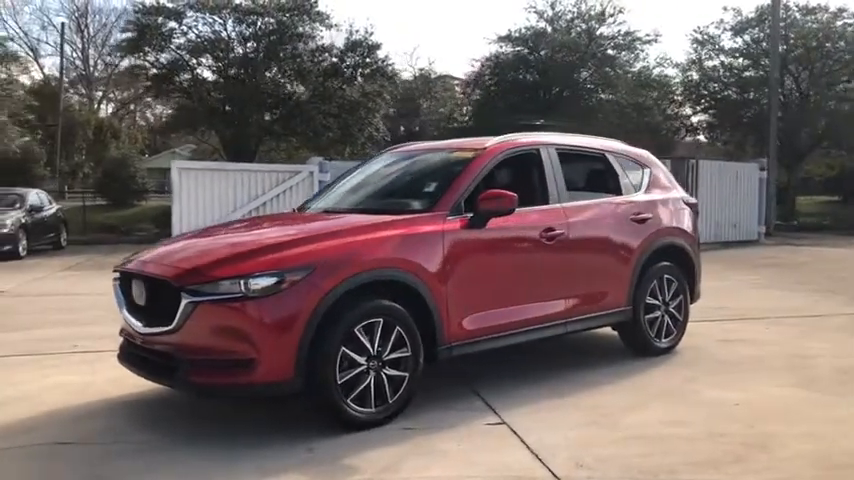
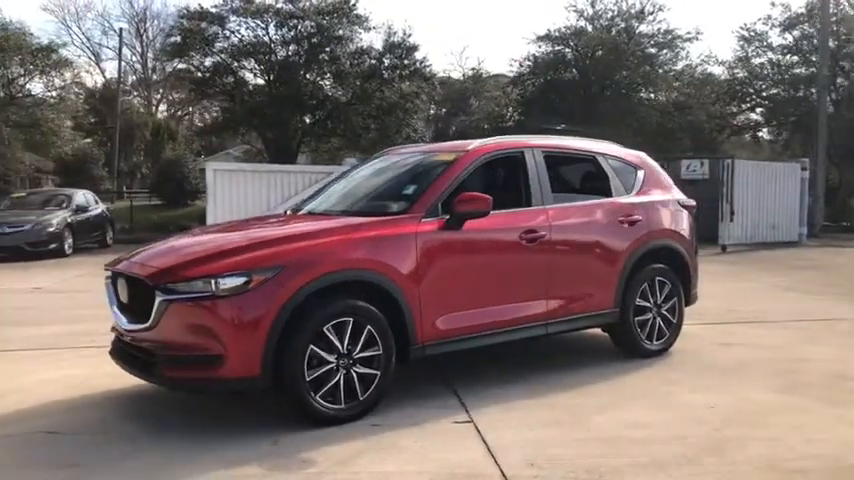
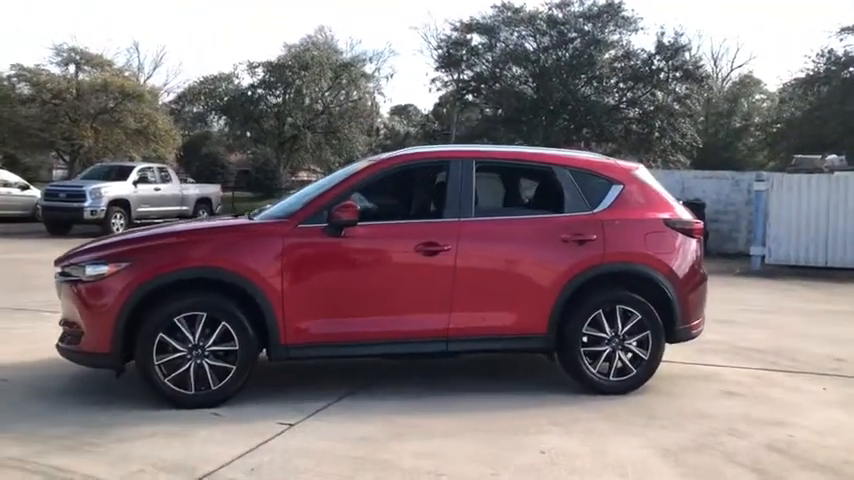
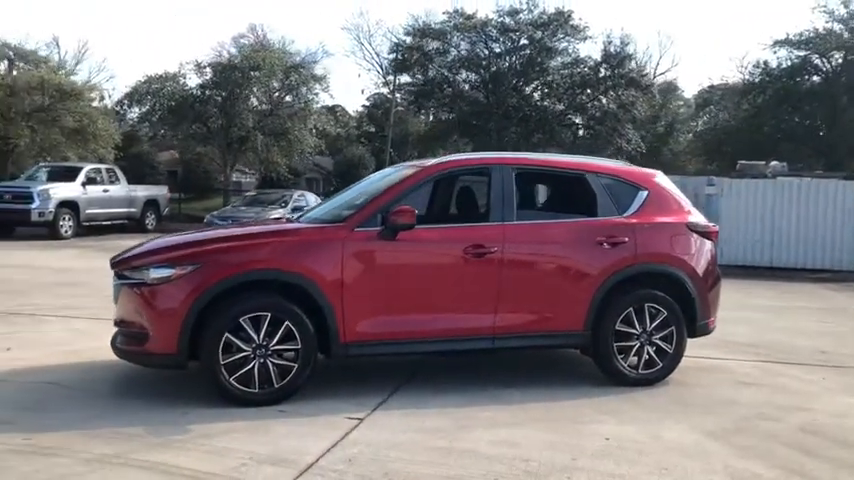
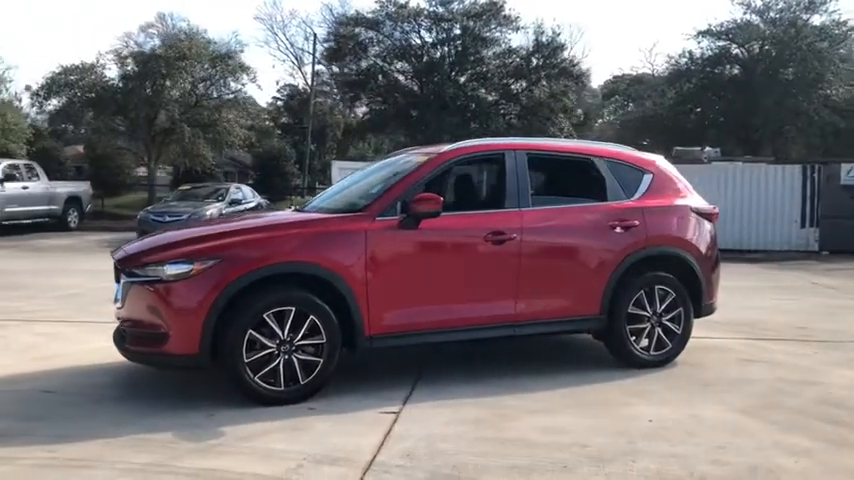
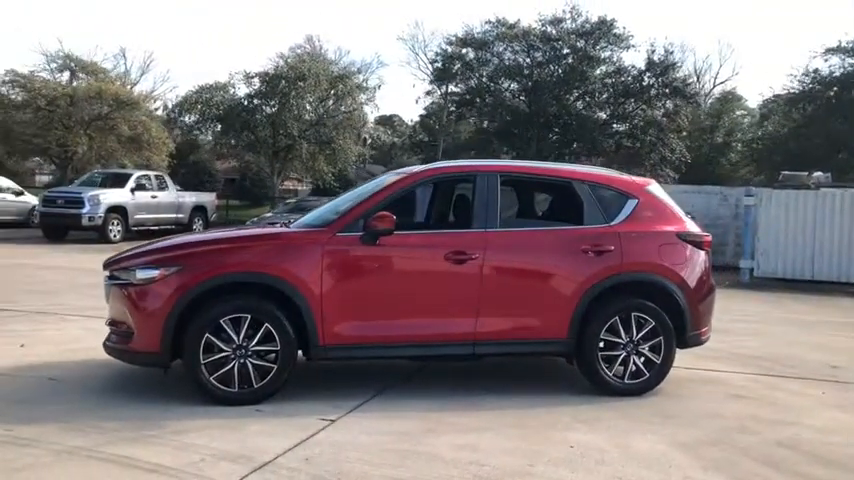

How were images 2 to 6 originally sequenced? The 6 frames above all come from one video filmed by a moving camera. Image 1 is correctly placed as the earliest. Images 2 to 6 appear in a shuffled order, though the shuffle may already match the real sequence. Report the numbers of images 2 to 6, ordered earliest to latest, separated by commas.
2, 5, 4, 6, 3
